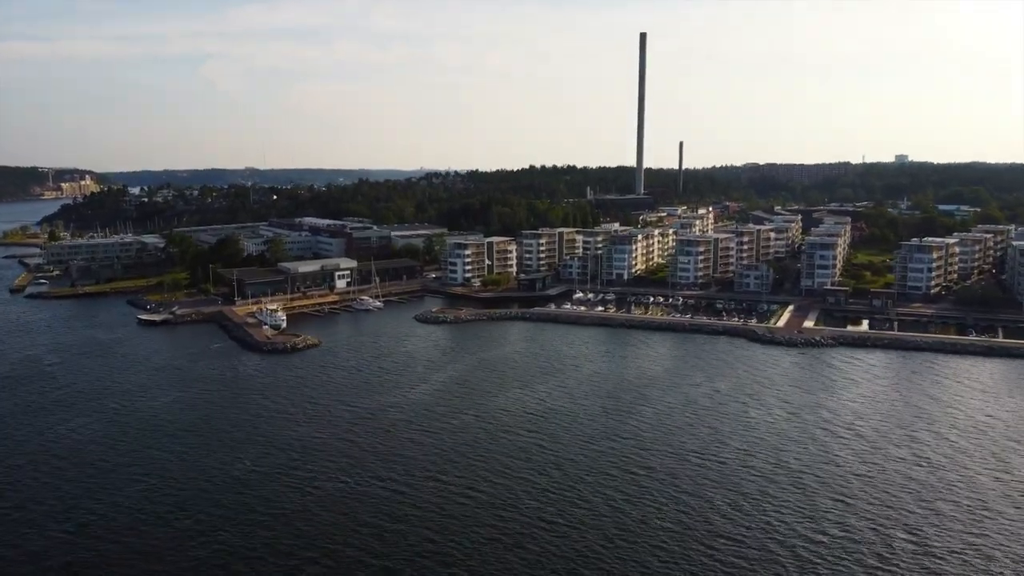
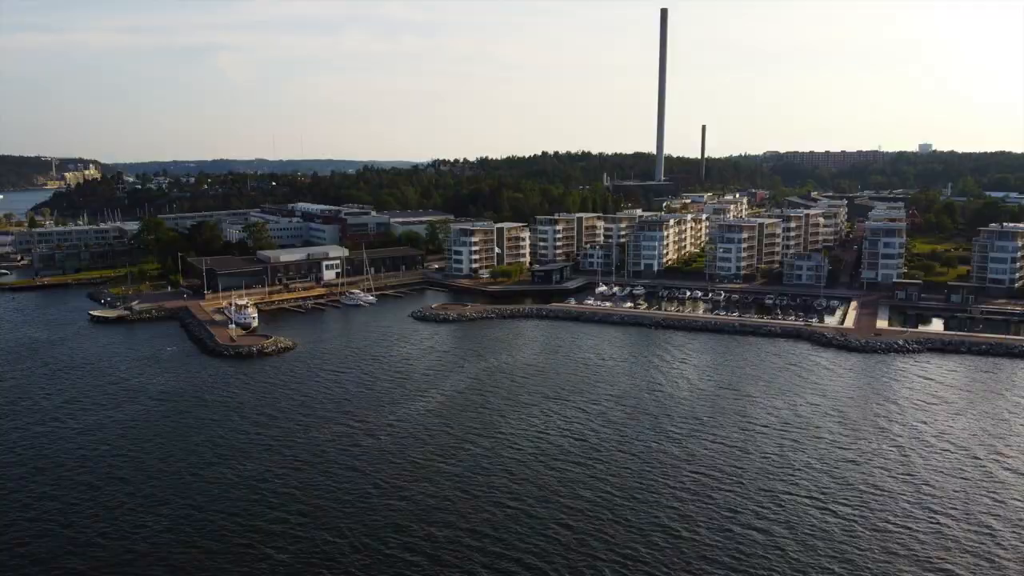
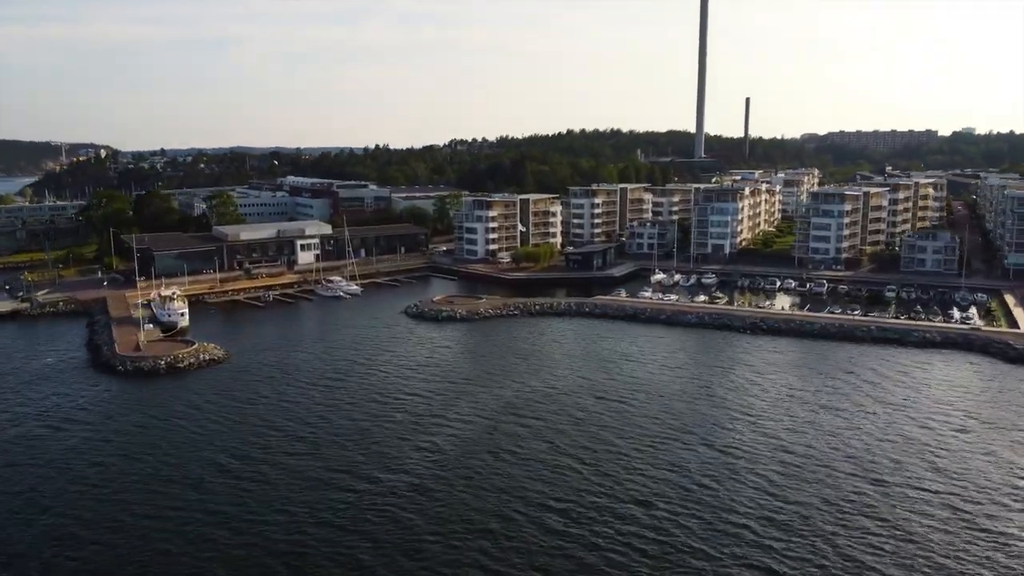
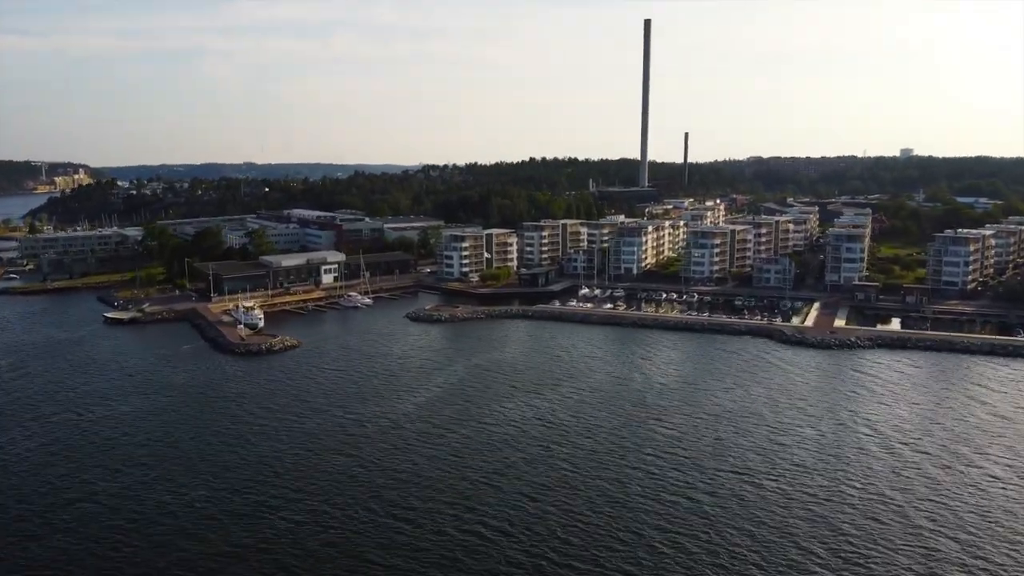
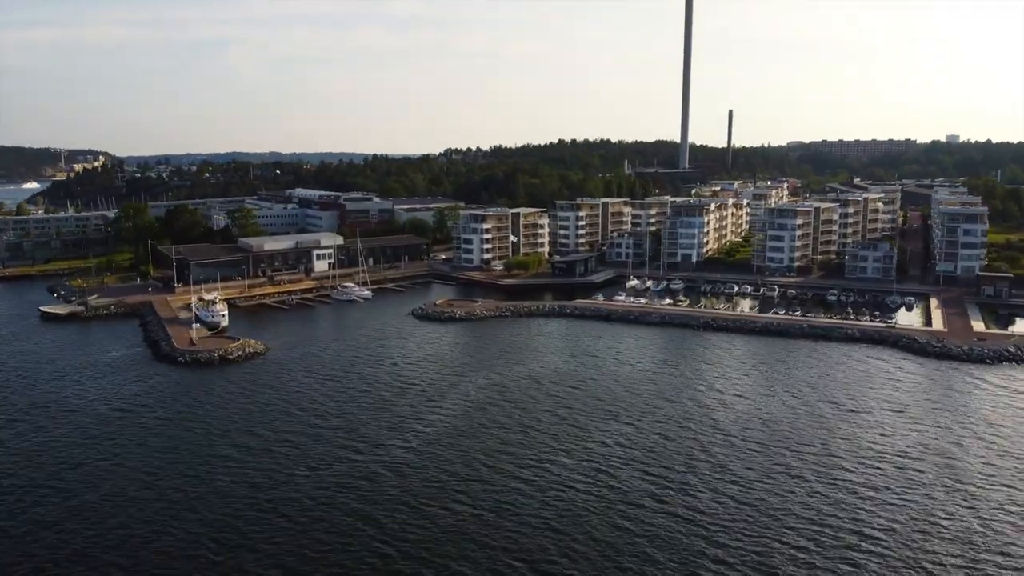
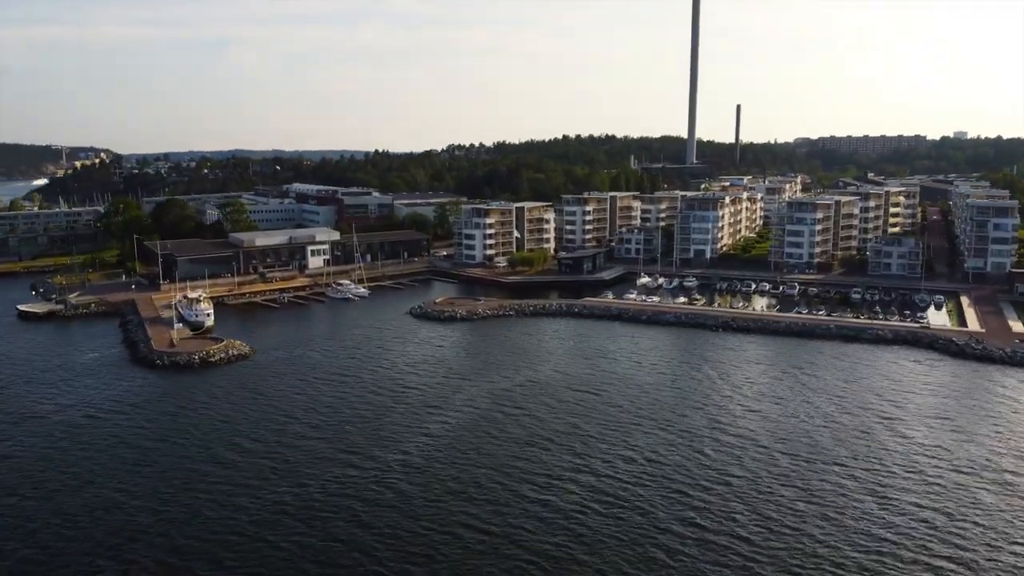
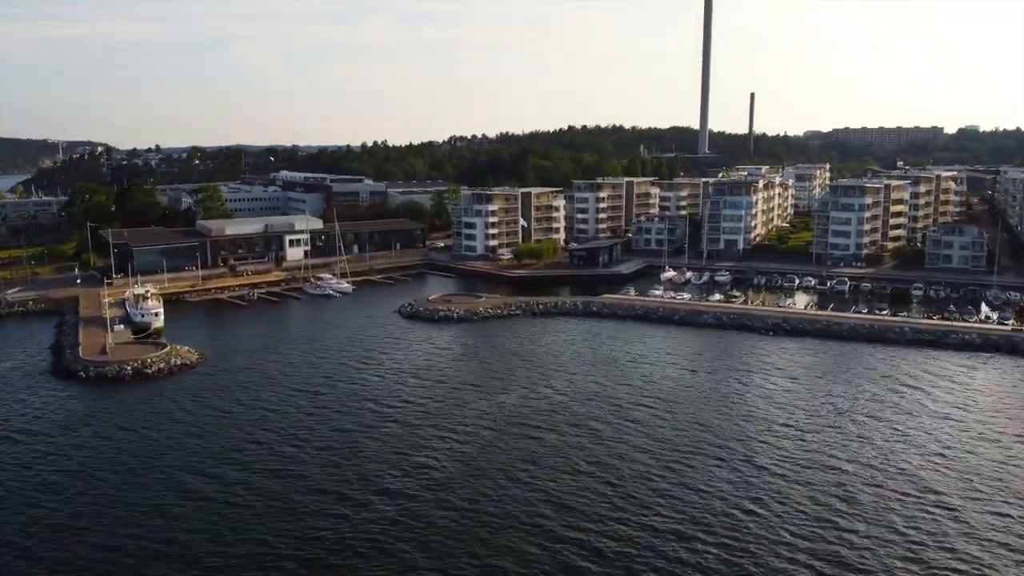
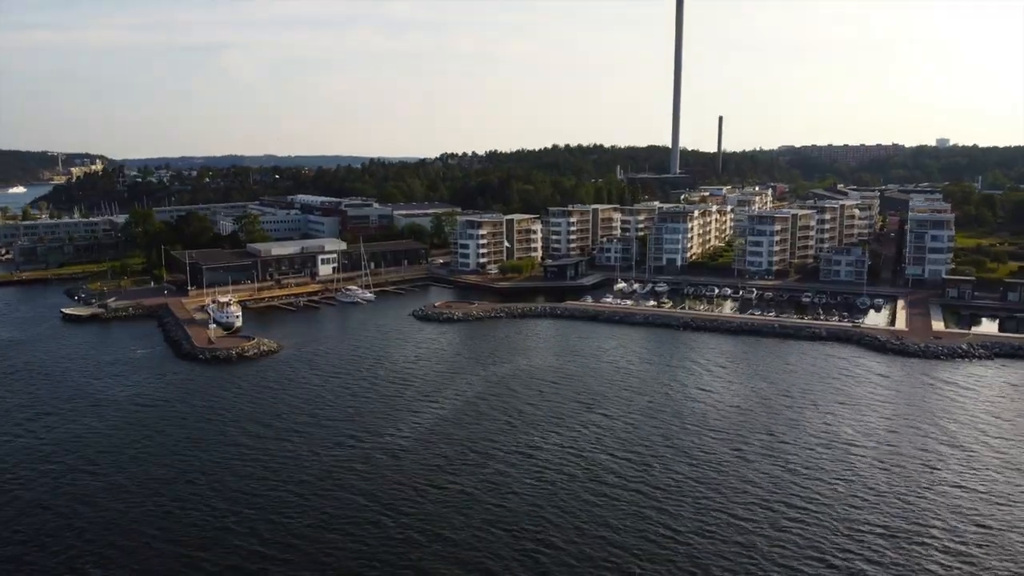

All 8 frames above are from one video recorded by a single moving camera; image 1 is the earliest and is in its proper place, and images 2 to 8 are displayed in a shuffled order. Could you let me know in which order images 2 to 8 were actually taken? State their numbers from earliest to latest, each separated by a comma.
4, 2, 8, 5, 6, 3, 7
